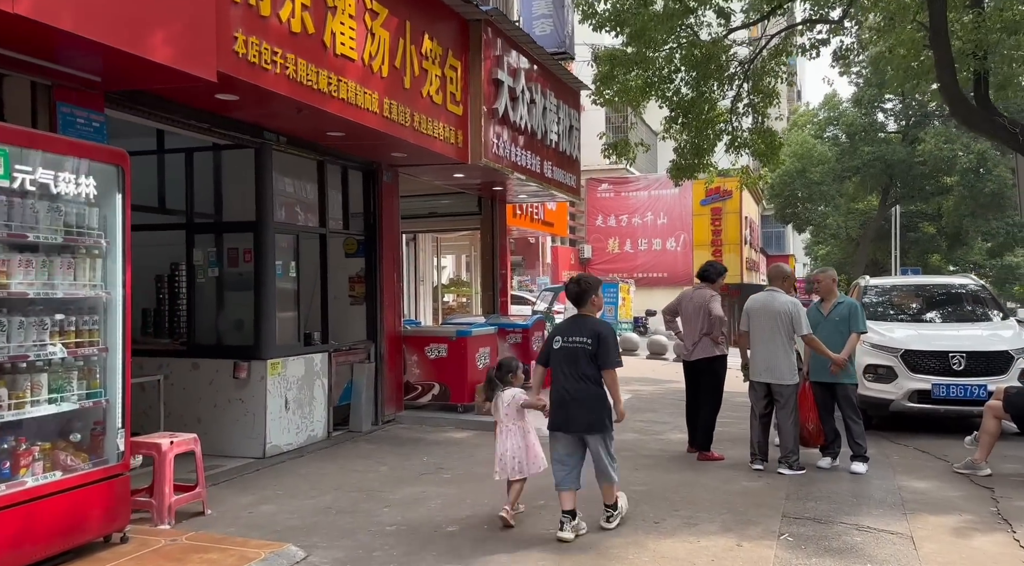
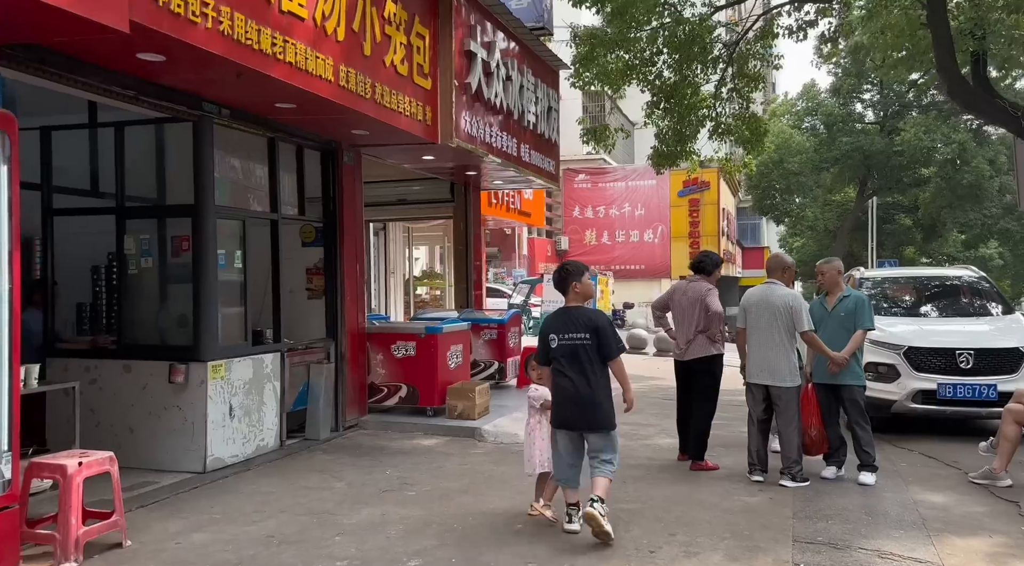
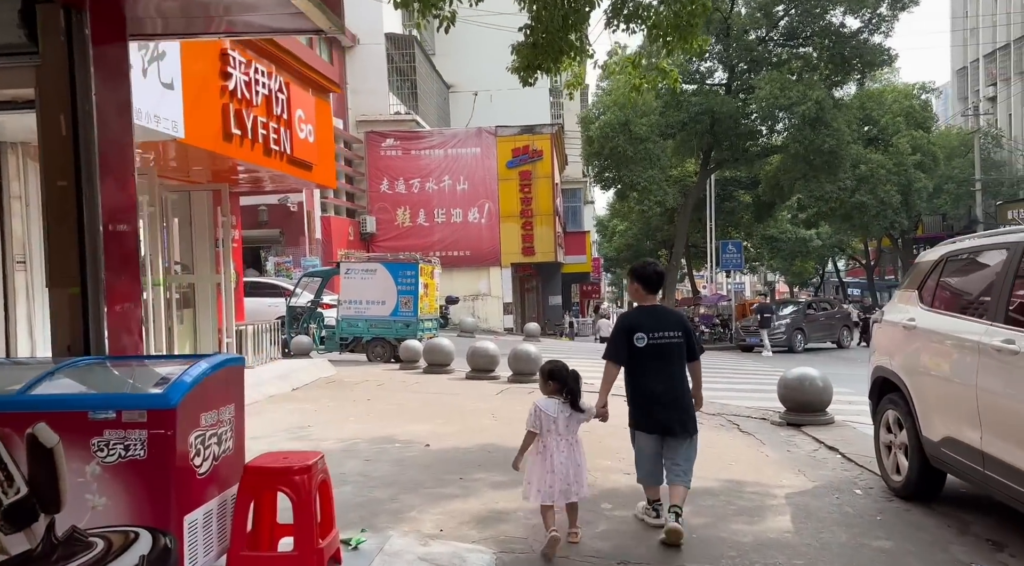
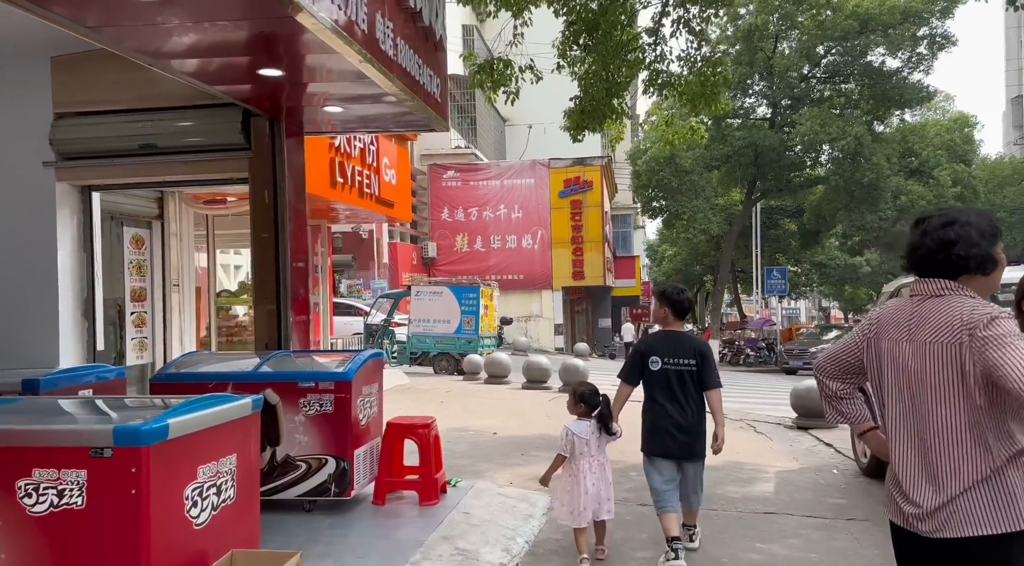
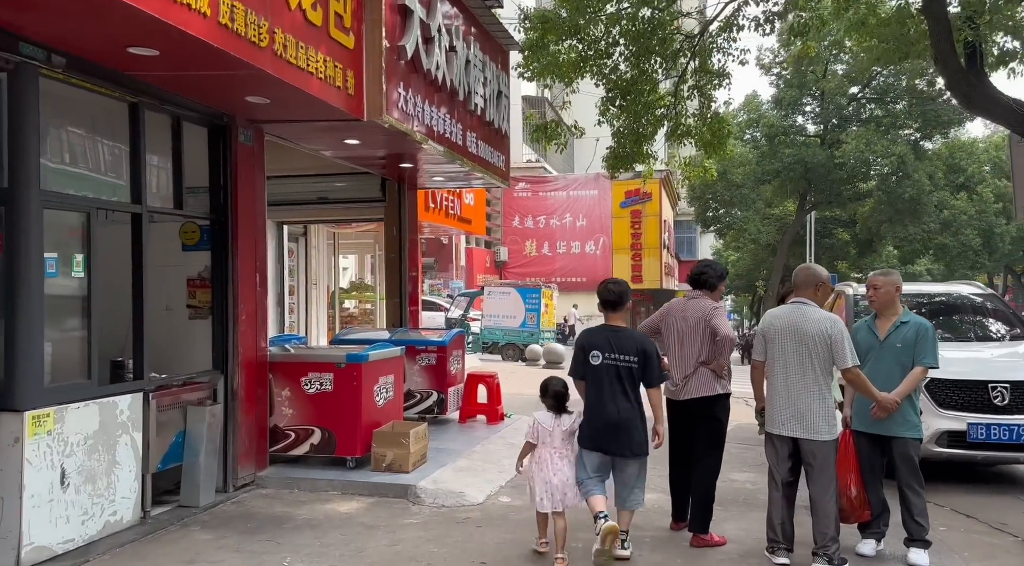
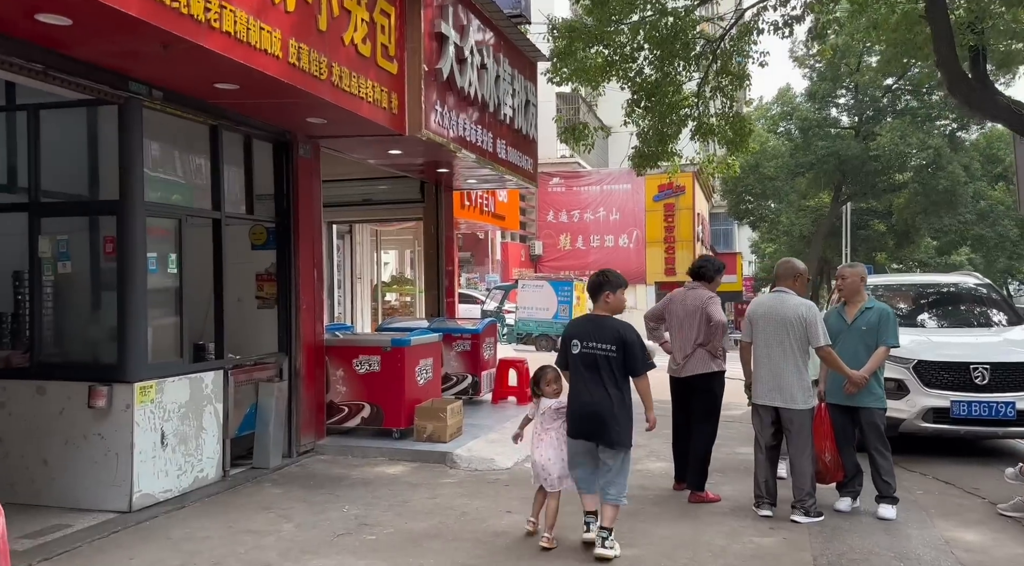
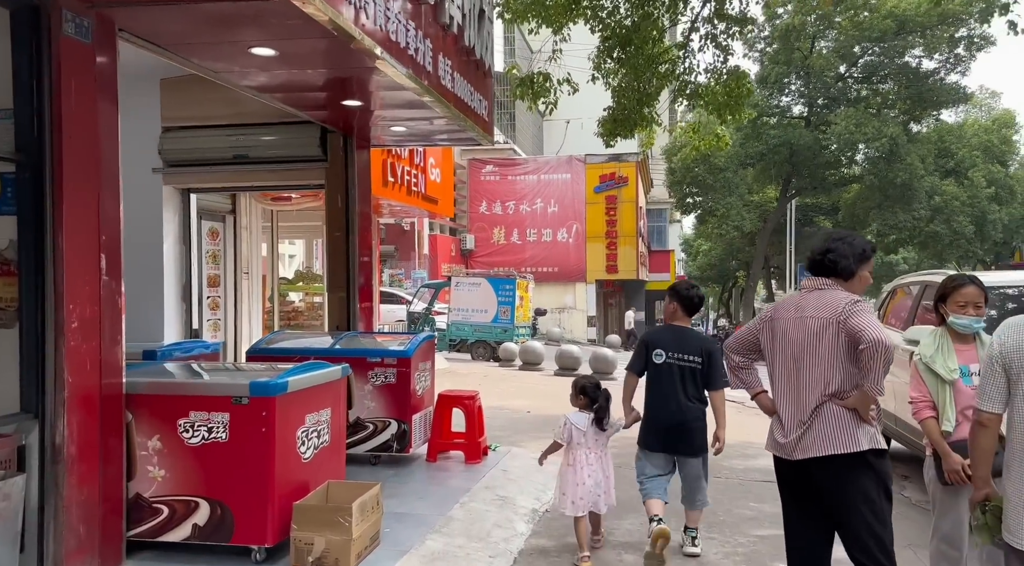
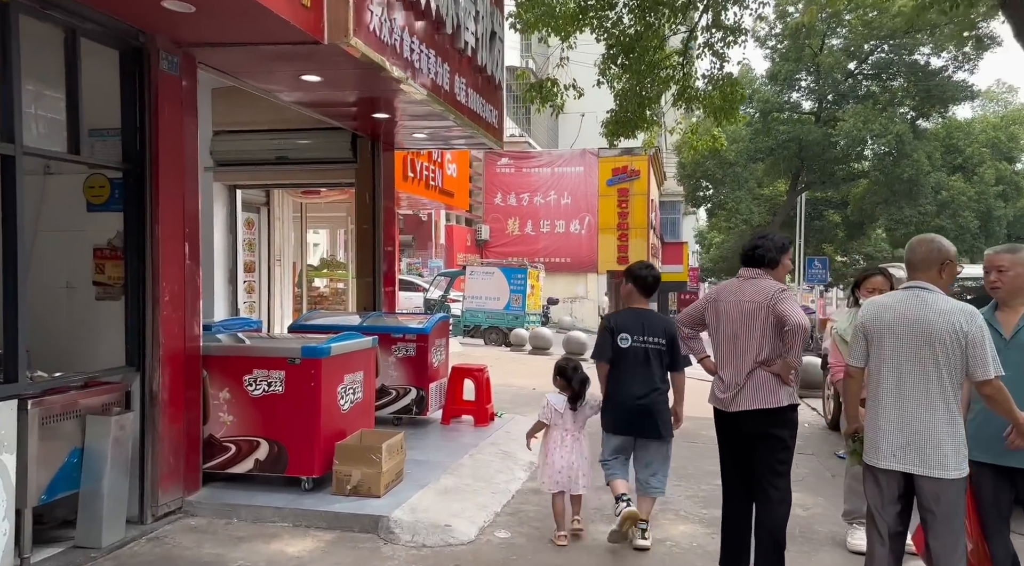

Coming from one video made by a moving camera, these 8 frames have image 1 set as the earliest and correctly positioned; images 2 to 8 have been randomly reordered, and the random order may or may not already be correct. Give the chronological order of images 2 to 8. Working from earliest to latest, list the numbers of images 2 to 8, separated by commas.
2, 6, 5, 8, 7, 4, 3
